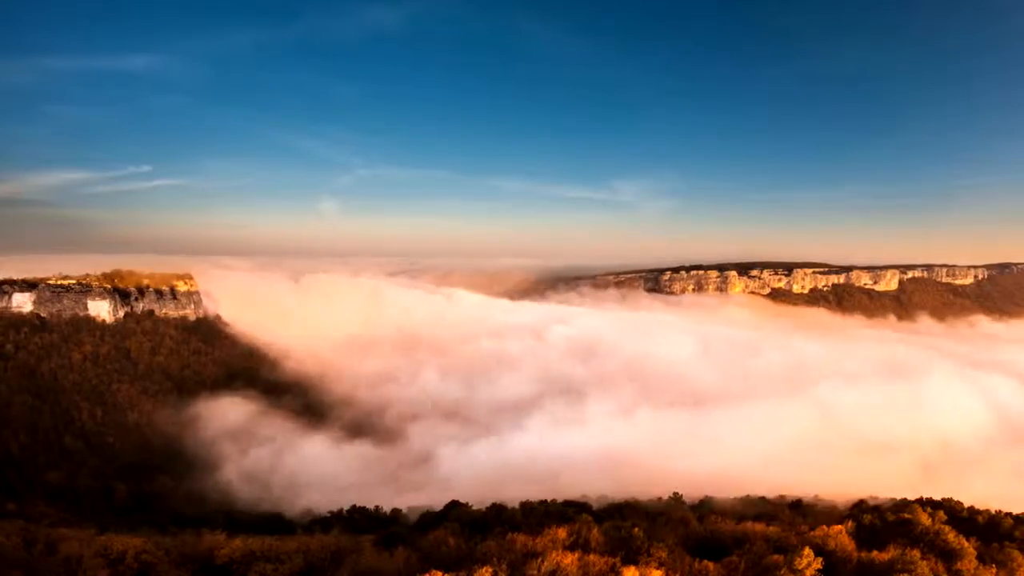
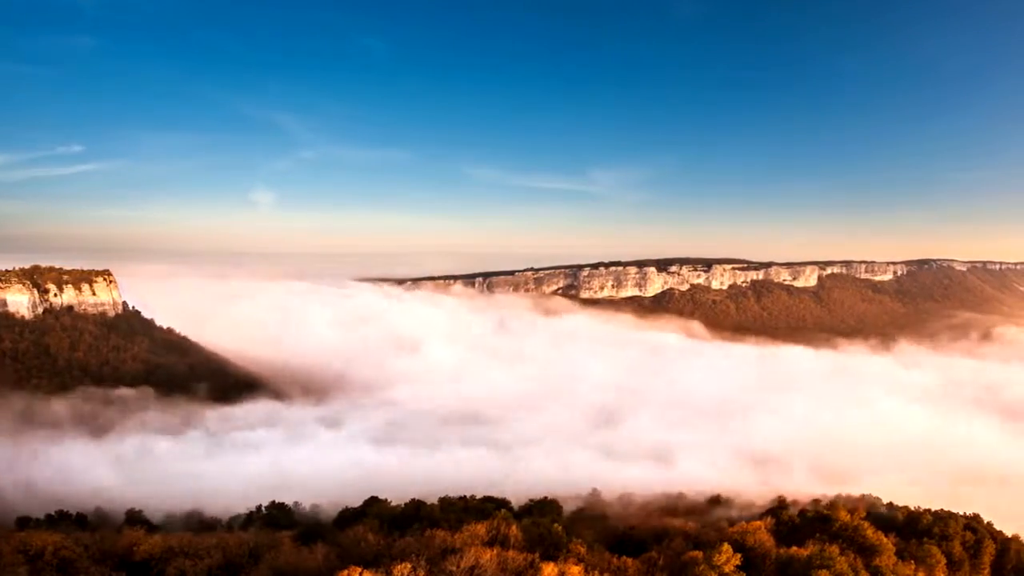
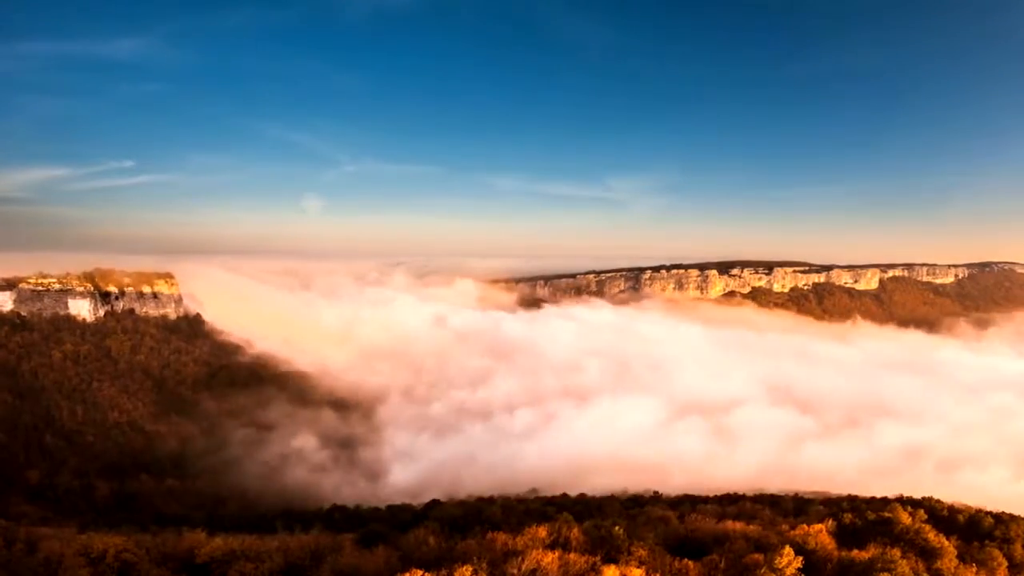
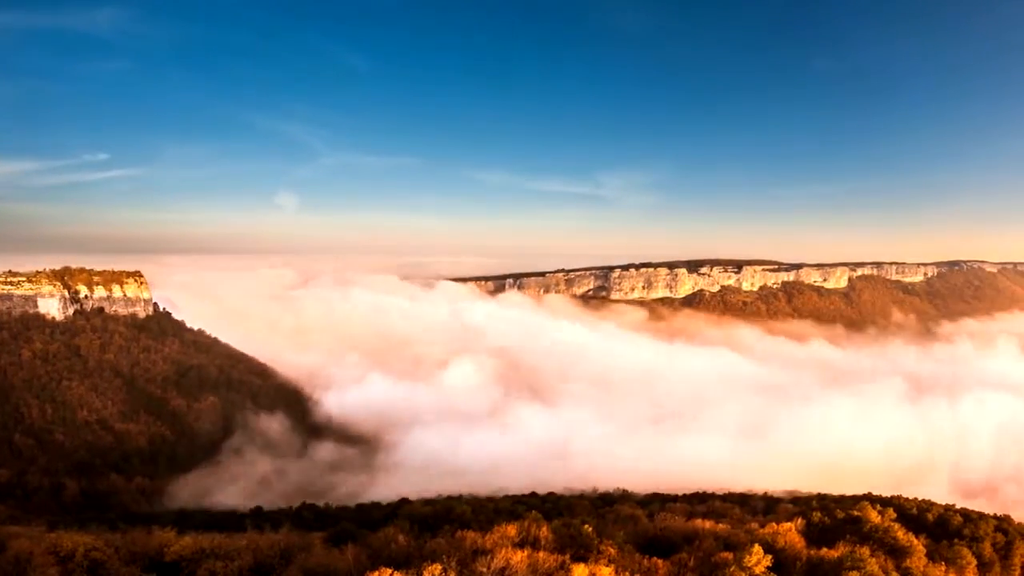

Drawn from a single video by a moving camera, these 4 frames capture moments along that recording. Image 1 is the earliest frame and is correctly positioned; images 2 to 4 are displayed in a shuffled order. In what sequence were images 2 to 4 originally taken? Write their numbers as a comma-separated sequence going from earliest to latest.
3, 4, 2
